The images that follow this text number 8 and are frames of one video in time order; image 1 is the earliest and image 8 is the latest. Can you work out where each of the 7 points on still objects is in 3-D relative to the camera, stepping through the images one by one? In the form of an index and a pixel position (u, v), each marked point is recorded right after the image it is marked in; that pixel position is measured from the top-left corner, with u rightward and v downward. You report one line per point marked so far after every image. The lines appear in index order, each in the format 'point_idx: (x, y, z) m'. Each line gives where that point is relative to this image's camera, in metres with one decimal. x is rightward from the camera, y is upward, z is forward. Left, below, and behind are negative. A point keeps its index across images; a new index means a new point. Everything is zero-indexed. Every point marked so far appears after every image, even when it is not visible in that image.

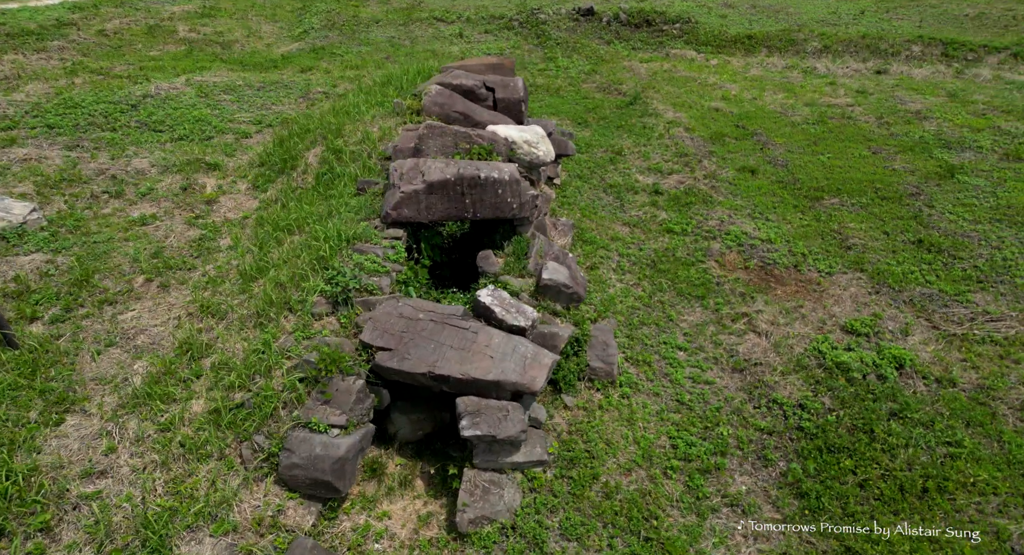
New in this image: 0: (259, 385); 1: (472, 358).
0: (-1.8, -0.8, +4.6) m
1: (-0.3, -0.6, +4.4) m
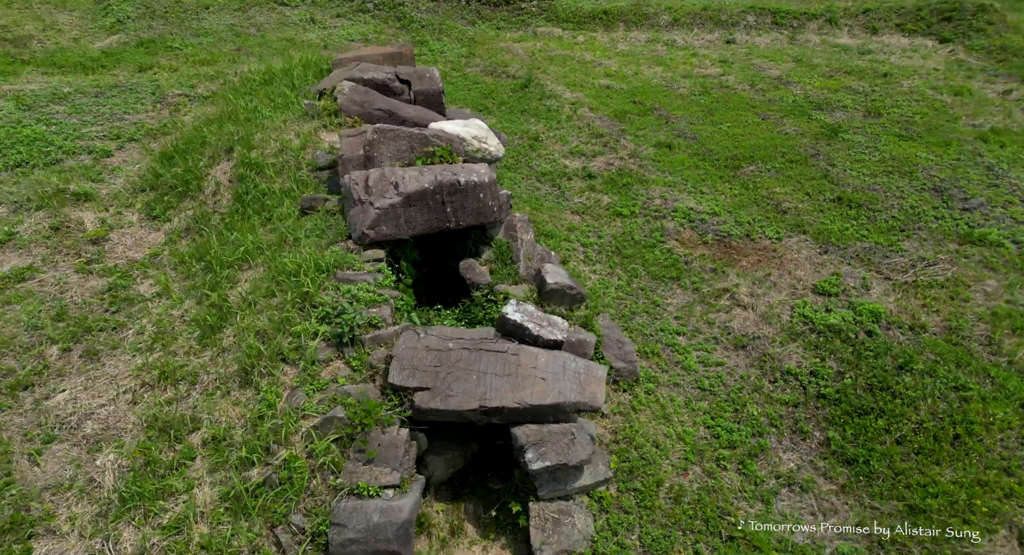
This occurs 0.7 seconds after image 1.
0: (-1.4, -1.1, +3.9) m
1: (+0.1, -0.7, +4.0) m
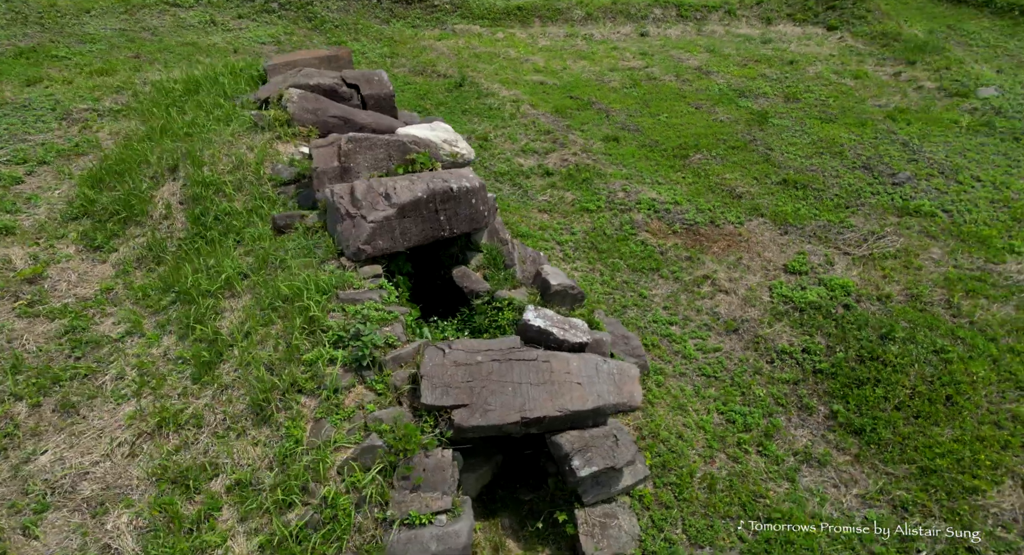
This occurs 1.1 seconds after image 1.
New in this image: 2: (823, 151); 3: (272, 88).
0: (-1.1, -1.3, +3.6) m
1: (+0.3, -0.7, +4.0) m
2: (+4.7, +1.9, +9.5) m
3: (-2.9, +2.2, +7.3) m
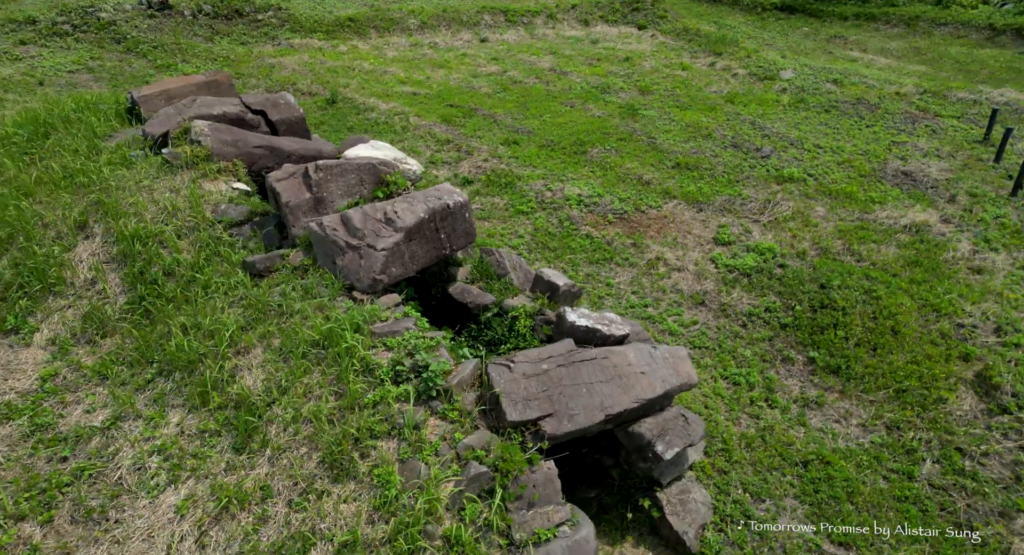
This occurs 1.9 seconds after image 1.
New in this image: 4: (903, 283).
0: (-0.3, -1.4, +3.4) m
1: (+0.8, -0.7, +4.2) m
2: (+3.1, +2.4, +10.6) m
3: (-3.6, +1.6, +6.4) m
4: (+4.2, -0.1, +6.6) m
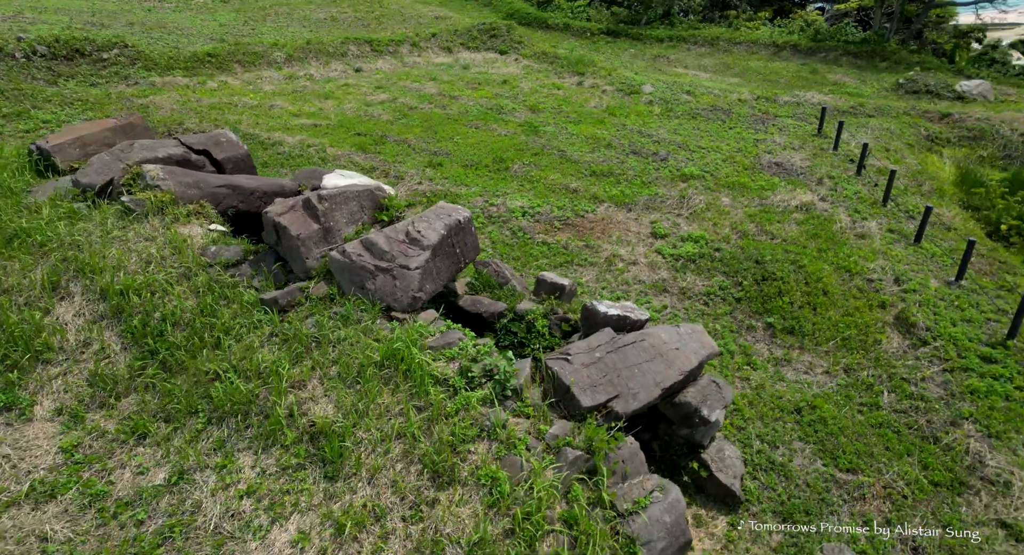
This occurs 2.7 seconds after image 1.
0: (+0.3, -1.4, +3.6) m
1: (+1.2, -0.6, +4.6) m
2: (+1.6, +2.4, +11.5) m
3: (-3.9, +1.1, +5.9) m
4: (+3.8, +0.3, +7.8) m
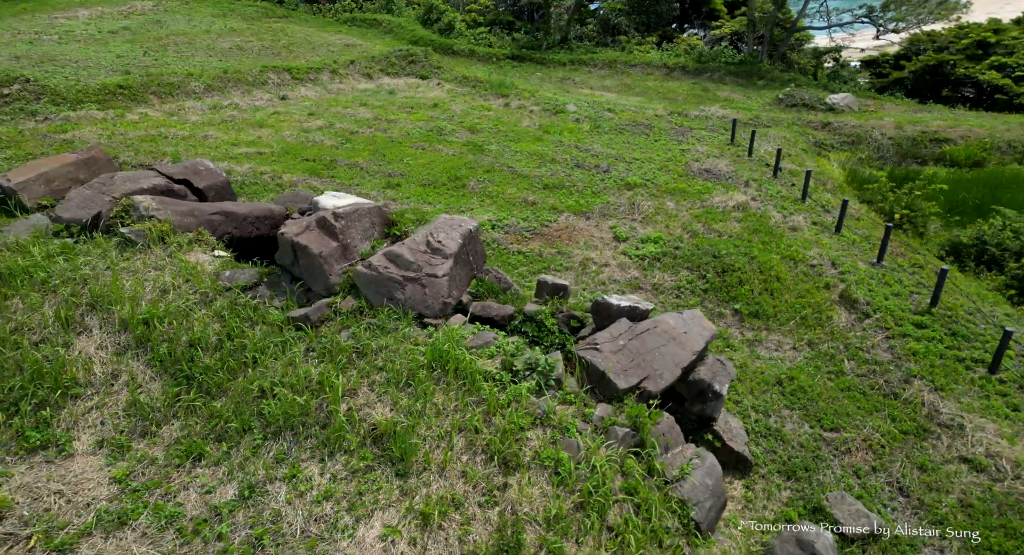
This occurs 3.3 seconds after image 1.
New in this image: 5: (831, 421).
0: (+0.8, -1.3, +4.0) m
1: (+1.4, -0.5, +5.1) m
2: (+0.6, +2.2, +12.1) m
3: (-3.9, +0.7, +5.7) m
4: (+3.5, +0.4, +8.7) m
5: (+3.0, -1.3, +5.9) m
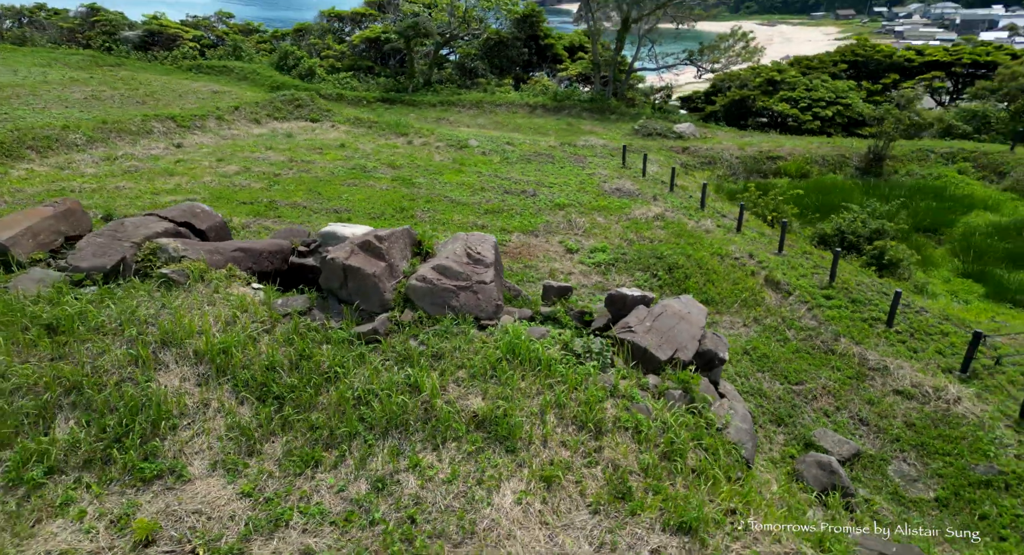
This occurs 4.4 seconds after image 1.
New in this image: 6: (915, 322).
0: (+1.4, -1.2, +4.8) m
1: (+1.7, -0.4, +6.1) m
2: (-0.8, +1.8, +12.8) m
3: (-3.7, +0.3, +5.6) m
4: (+2.9, +0.5, +10.0) m
5: (+3.2, -1.1, +7.1) m
6: (+5.5, -0.6, +8.6) m
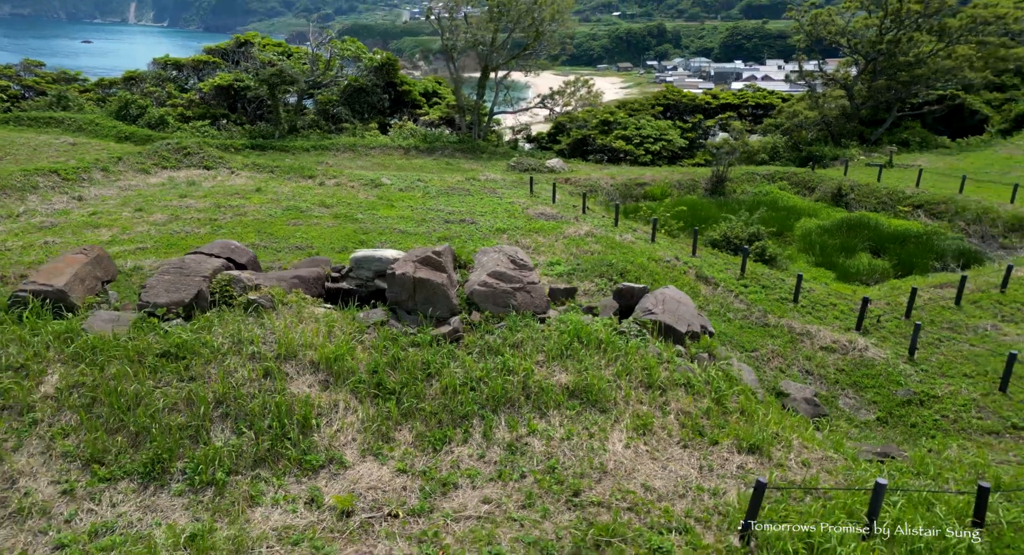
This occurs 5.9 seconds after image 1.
0: (+2.1, -1.0, +6.0) m
1: (+2.0, -0.3, +7.4) m
2: (-2.1, +1.2, +13.5) m
3: (-3.2, 0.0, +5.8) m
4: (+2.3, +0.4, +11.6) m
5: (+3.3, -0.9, +8.7) m
6: (+5.2, -0.3, +10.7) m
